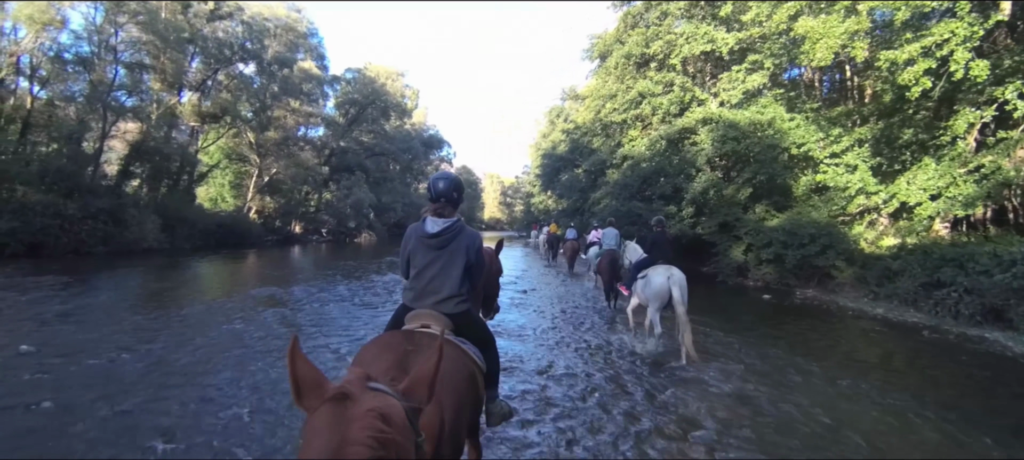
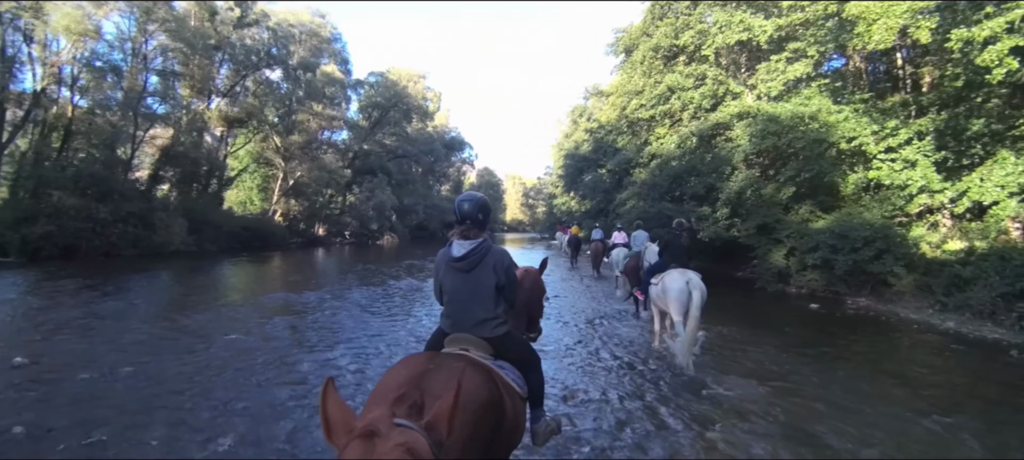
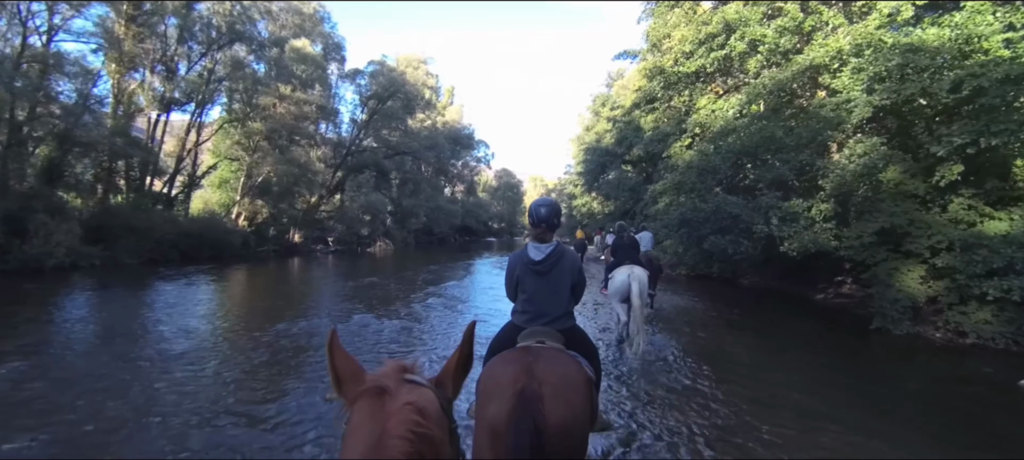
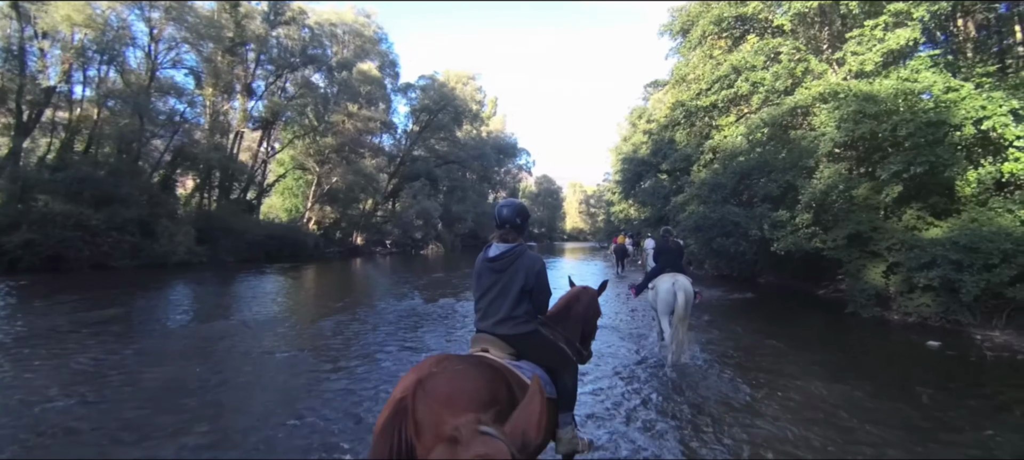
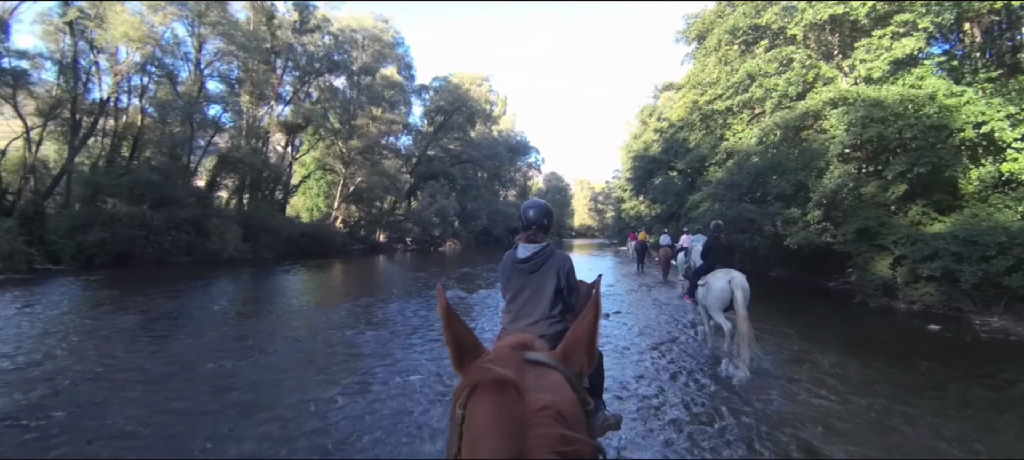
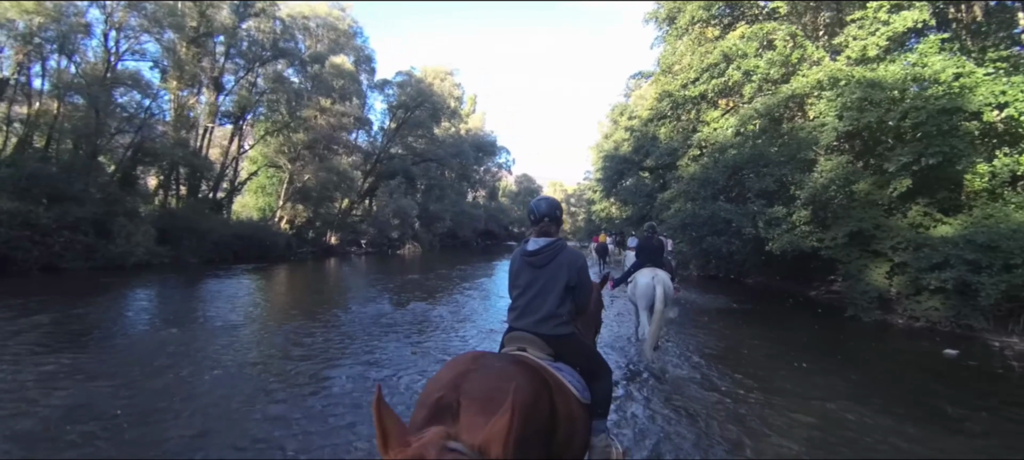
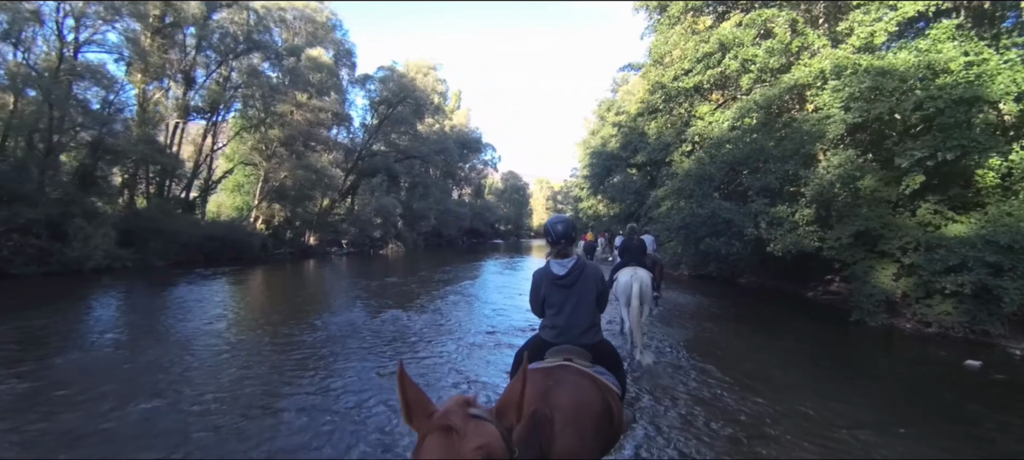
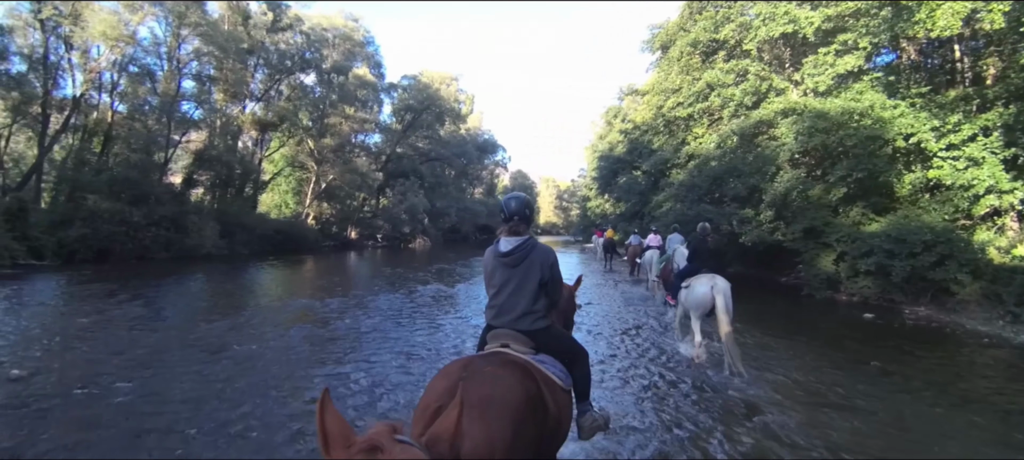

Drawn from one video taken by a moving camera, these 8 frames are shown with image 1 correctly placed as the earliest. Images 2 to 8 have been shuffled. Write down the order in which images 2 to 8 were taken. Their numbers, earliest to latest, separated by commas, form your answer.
2, 8, 5, 4, 6, 7, 3
